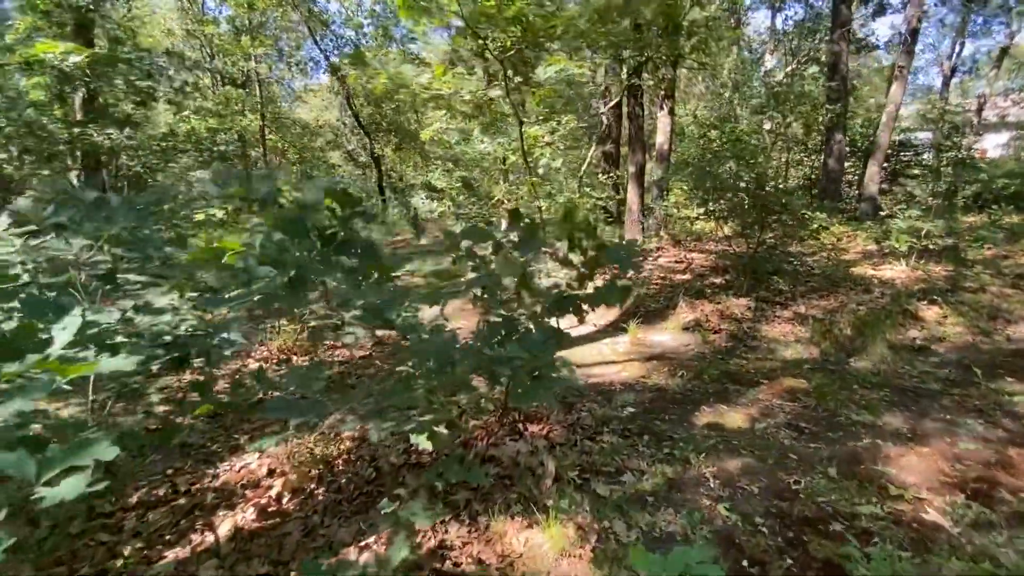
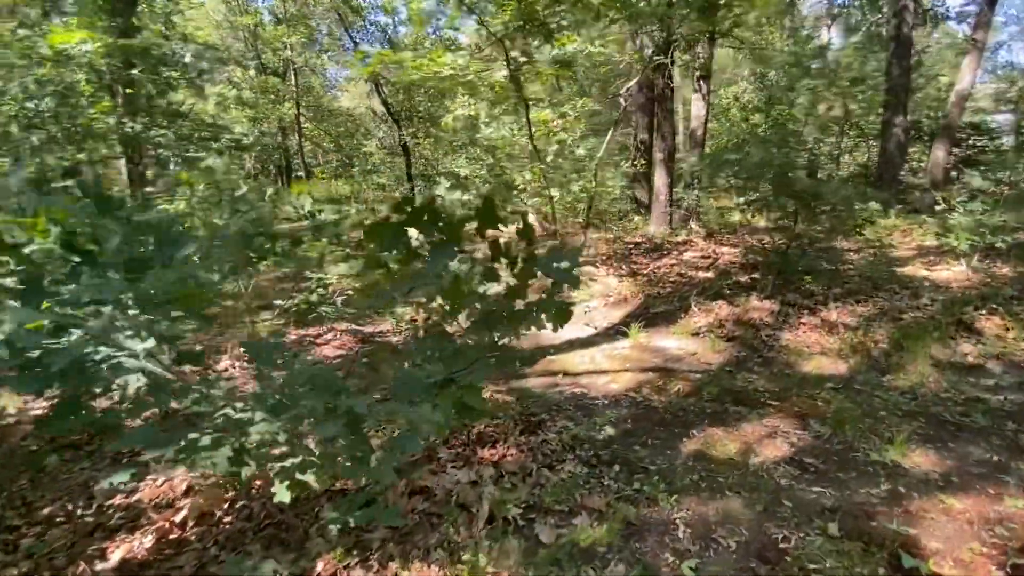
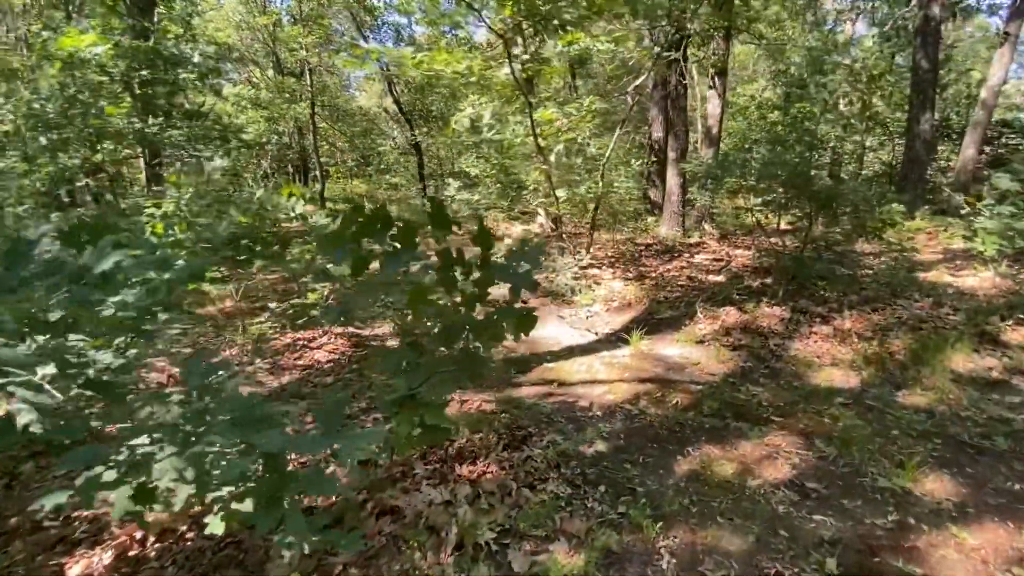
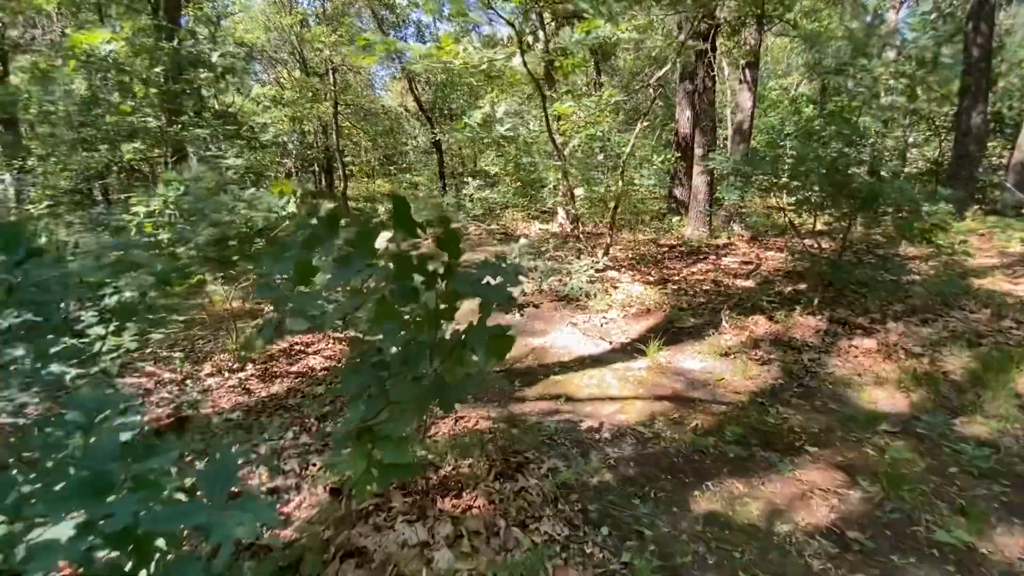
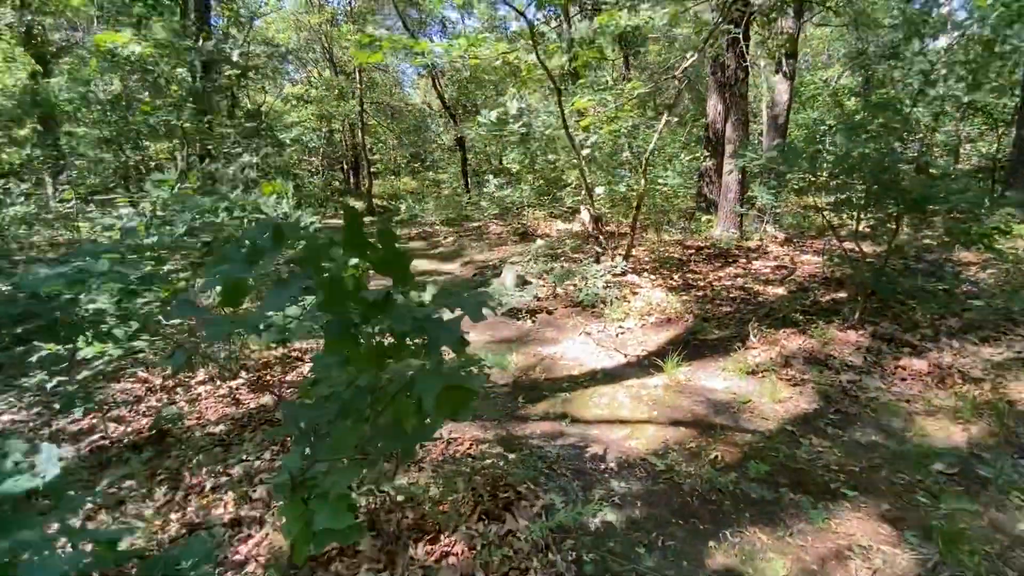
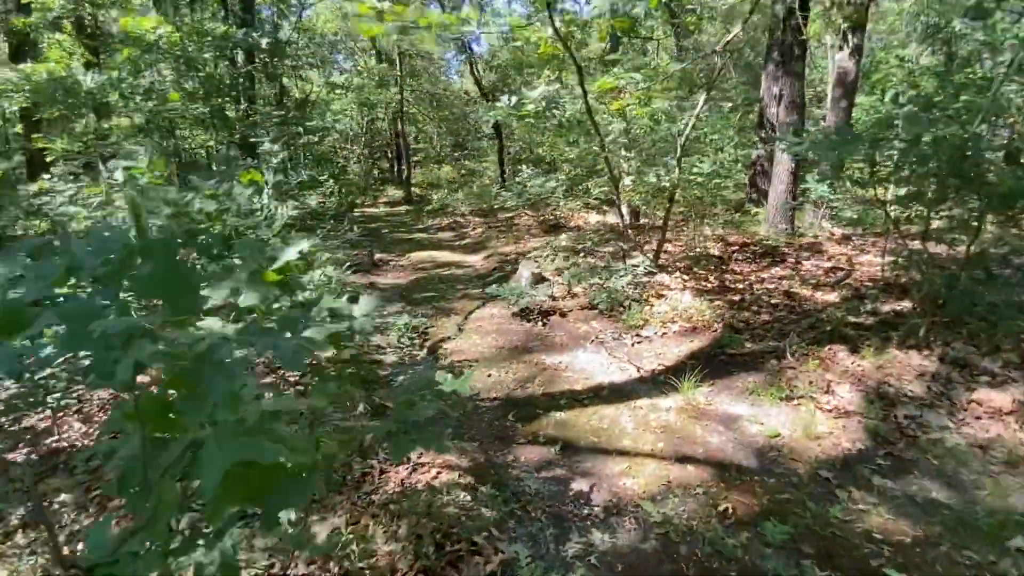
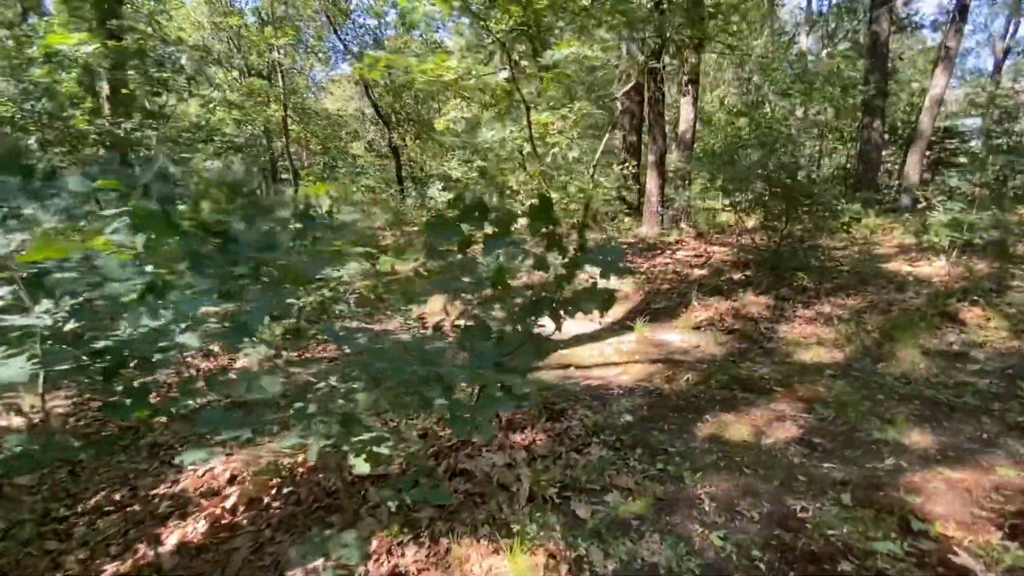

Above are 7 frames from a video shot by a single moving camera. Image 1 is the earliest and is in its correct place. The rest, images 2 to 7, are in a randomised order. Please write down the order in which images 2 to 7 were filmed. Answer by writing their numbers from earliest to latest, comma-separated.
7, 2, 3, 4, 5, 6
